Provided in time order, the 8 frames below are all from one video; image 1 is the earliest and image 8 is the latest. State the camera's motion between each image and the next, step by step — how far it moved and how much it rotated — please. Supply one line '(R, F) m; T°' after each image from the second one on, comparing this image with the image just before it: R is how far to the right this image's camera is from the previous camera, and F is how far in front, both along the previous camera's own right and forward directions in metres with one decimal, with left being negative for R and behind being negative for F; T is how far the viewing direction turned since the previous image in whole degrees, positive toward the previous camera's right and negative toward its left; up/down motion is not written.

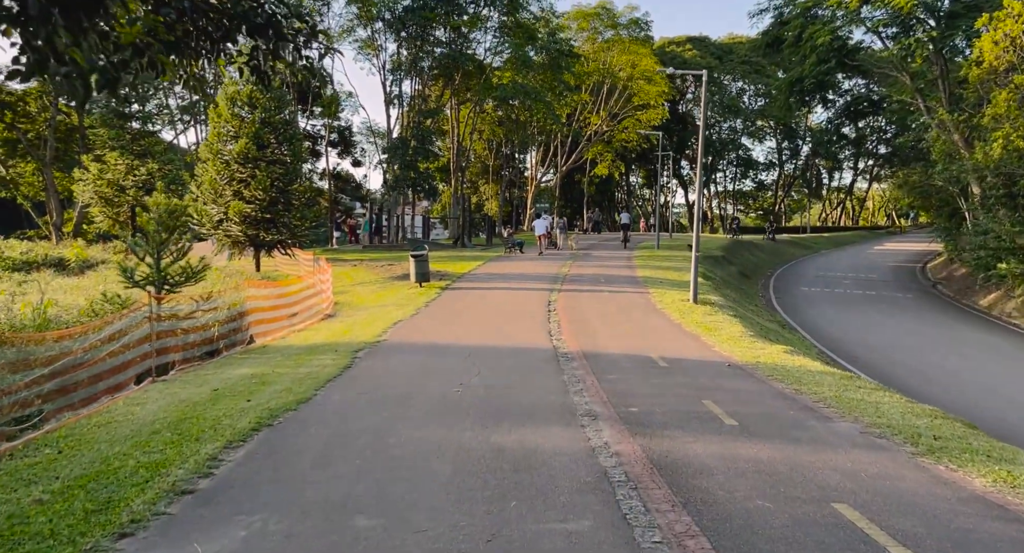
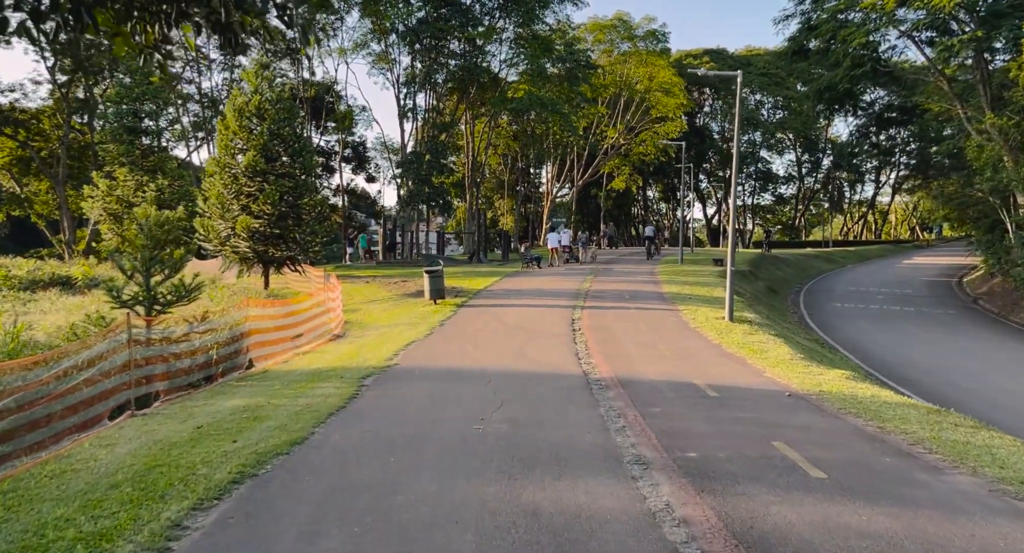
(-0.1, +1.4) m; -1°
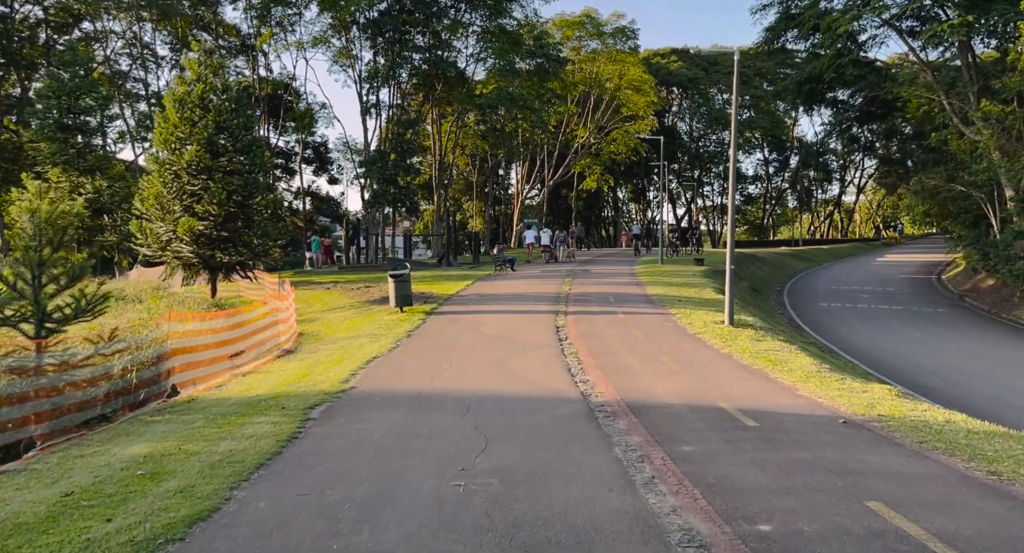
(-0.1, +2.1) m; +2°
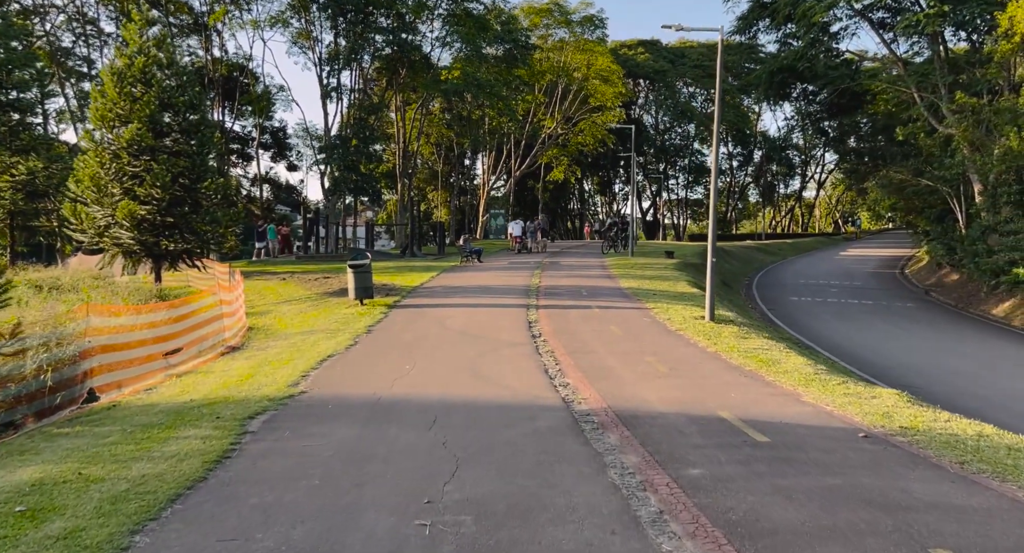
(-0.1, +1.2) m; +2°
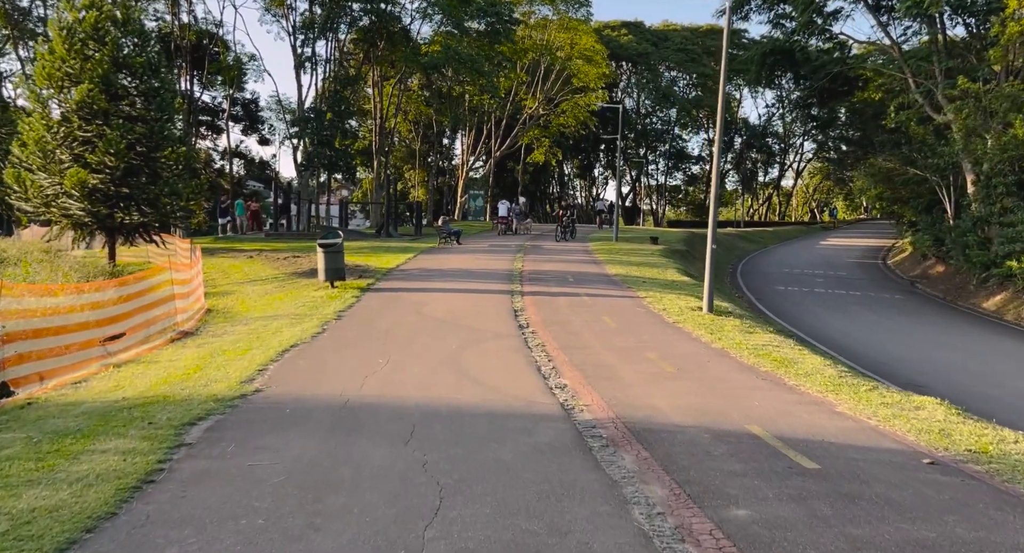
(-0.2, +1.3) m; +2°
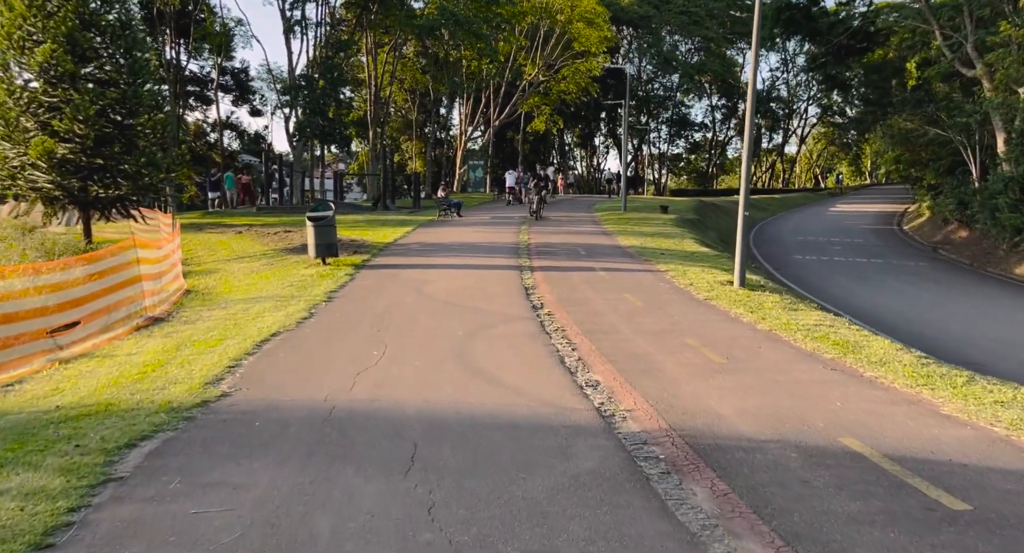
(-0.2, +1.6) m; 0°
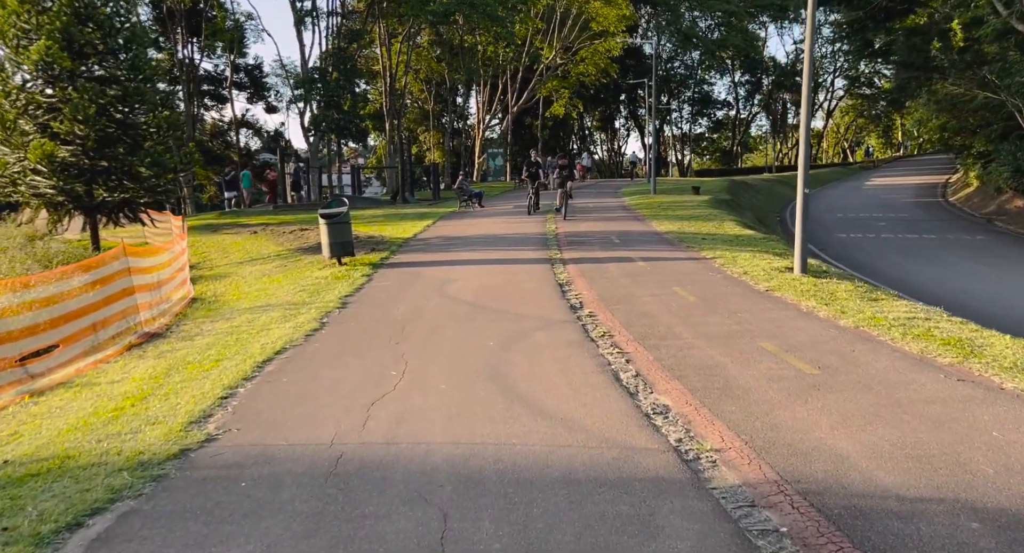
(-0.1, +1.4) m; -2°
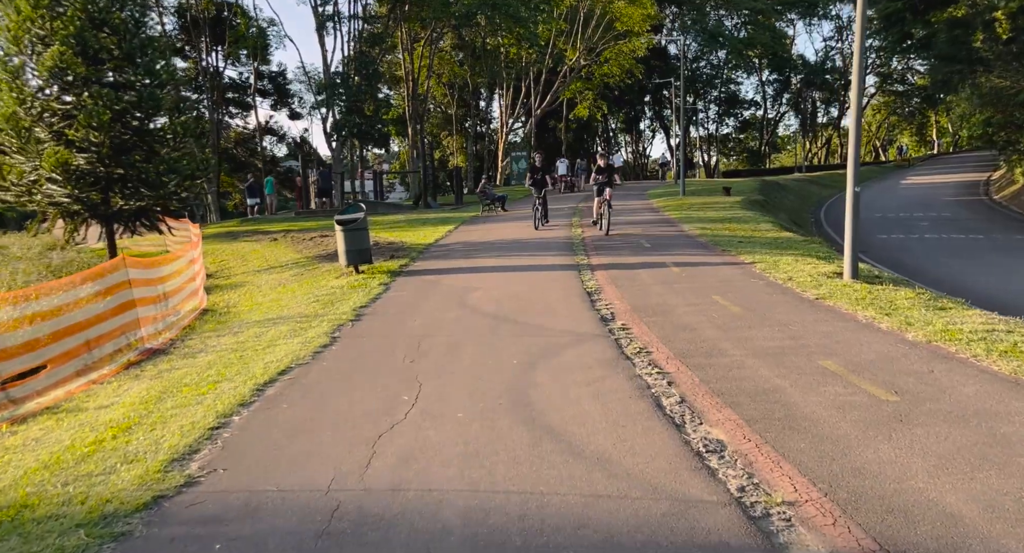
(0.0, +0.8) m; -2°
